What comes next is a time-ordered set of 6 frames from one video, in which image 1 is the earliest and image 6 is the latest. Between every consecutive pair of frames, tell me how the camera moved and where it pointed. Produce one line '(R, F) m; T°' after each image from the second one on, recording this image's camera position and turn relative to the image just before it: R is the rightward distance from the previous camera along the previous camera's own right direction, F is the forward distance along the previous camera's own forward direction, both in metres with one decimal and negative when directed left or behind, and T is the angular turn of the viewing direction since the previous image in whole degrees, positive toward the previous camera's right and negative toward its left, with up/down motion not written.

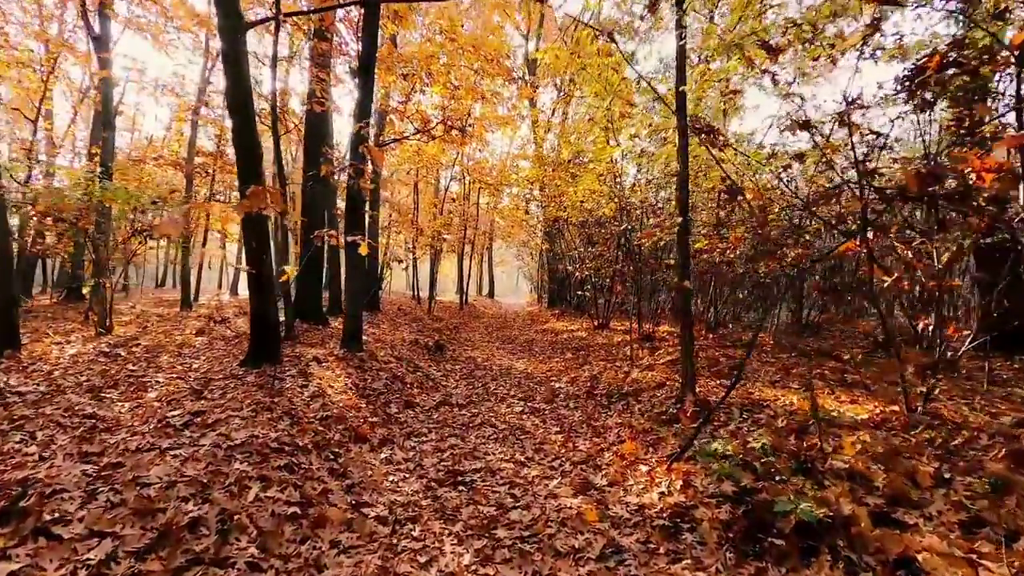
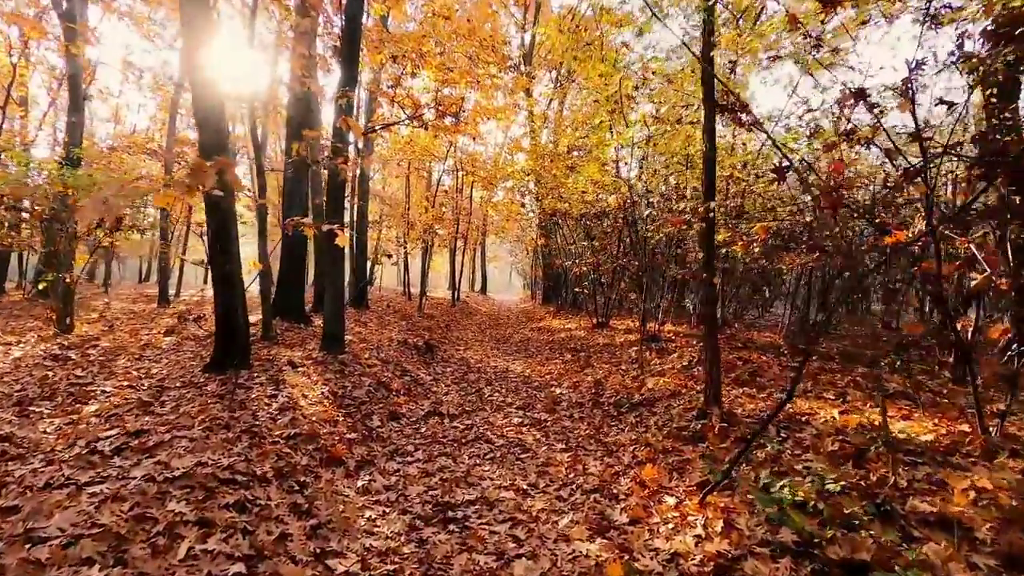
(-0.1, +0.9) m; +1°
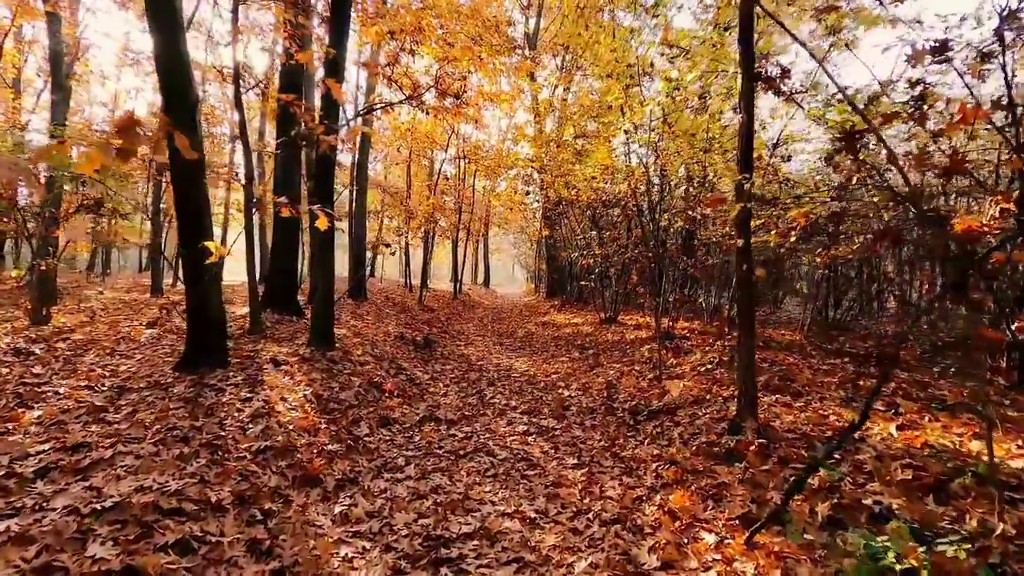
(0.0, +0.8) m; 0°
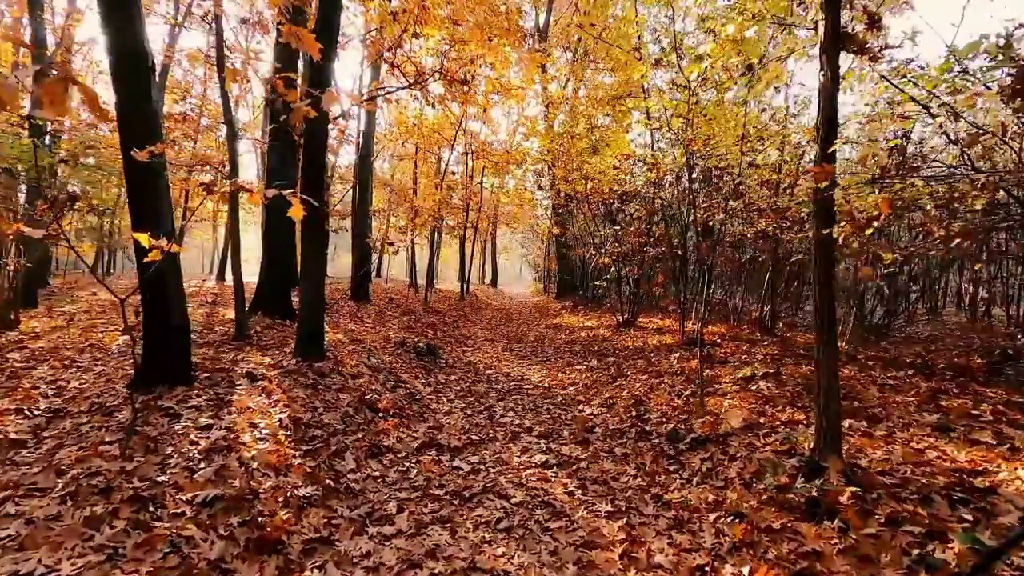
(-0.1, +1.0) m; -1°
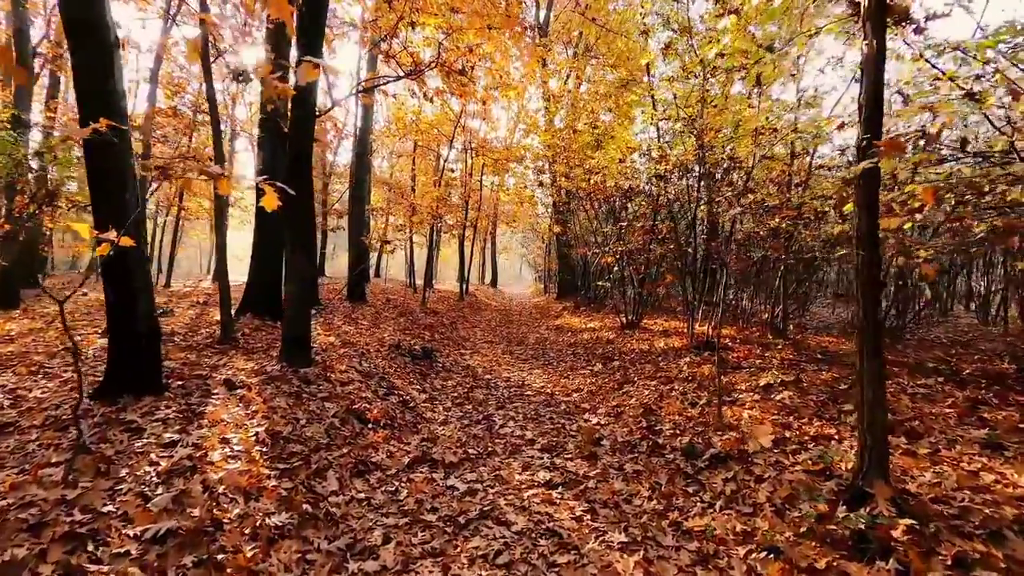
(0.0, +0.5) m; 0°
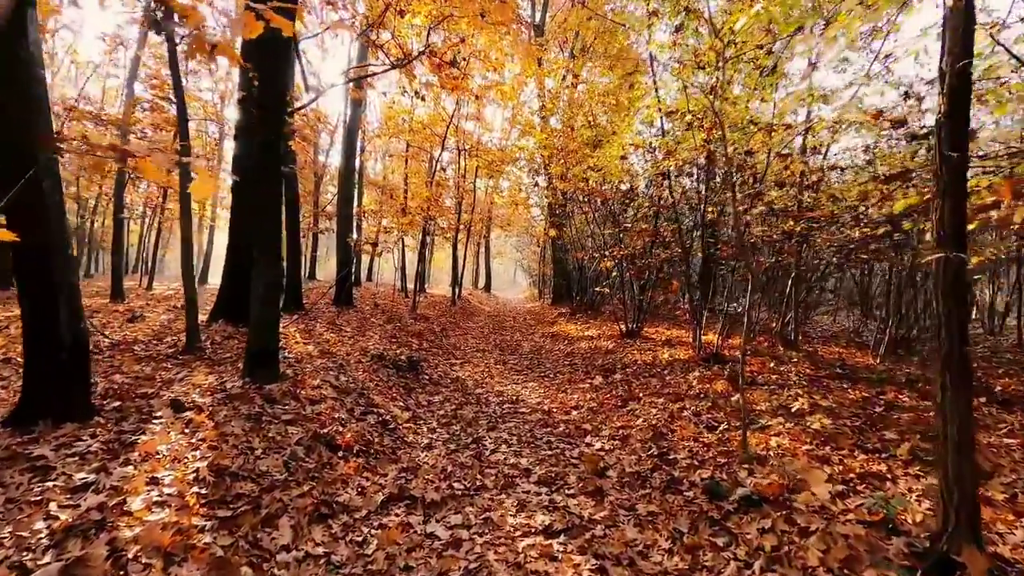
(0.0, +0.8) m; +1°
